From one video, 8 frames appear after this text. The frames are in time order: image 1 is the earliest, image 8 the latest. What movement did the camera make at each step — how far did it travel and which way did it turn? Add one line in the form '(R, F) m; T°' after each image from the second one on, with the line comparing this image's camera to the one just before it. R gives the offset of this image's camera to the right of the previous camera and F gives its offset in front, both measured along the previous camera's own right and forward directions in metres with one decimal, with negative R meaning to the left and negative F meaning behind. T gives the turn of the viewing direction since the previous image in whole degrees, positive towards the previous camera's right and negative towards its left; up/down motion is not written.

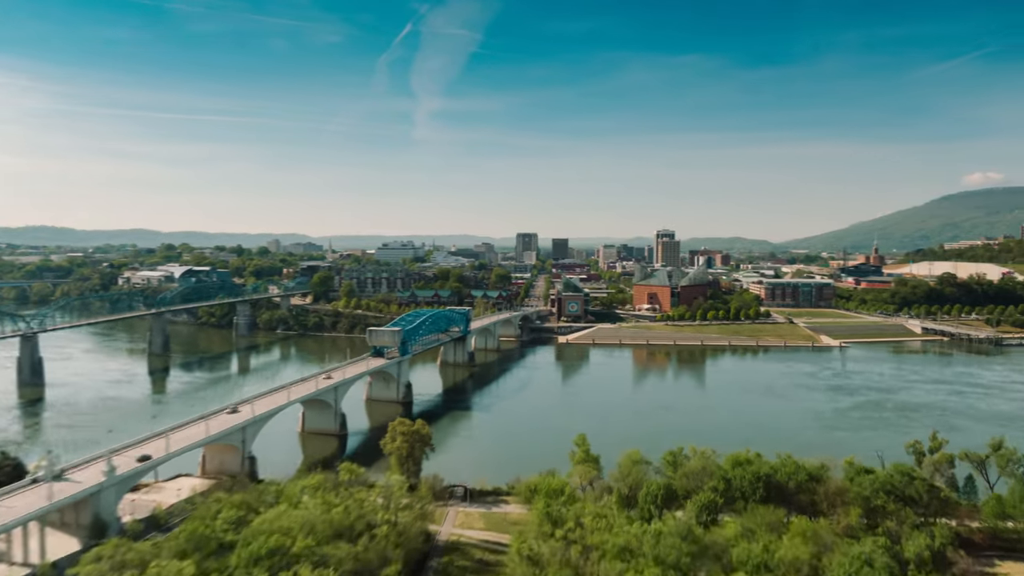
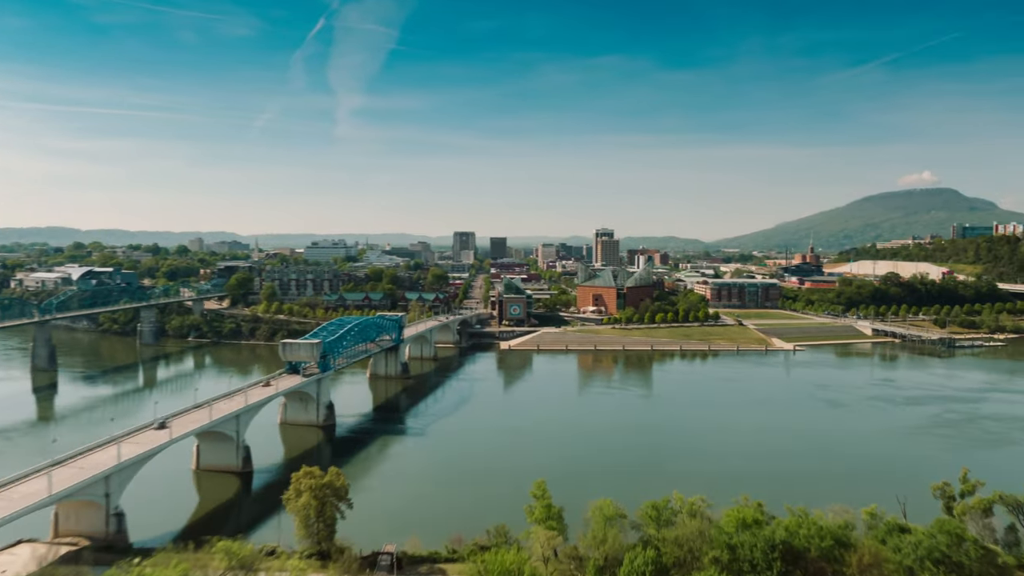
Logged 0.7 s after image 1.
(-0.1, +5.6) m; +5°
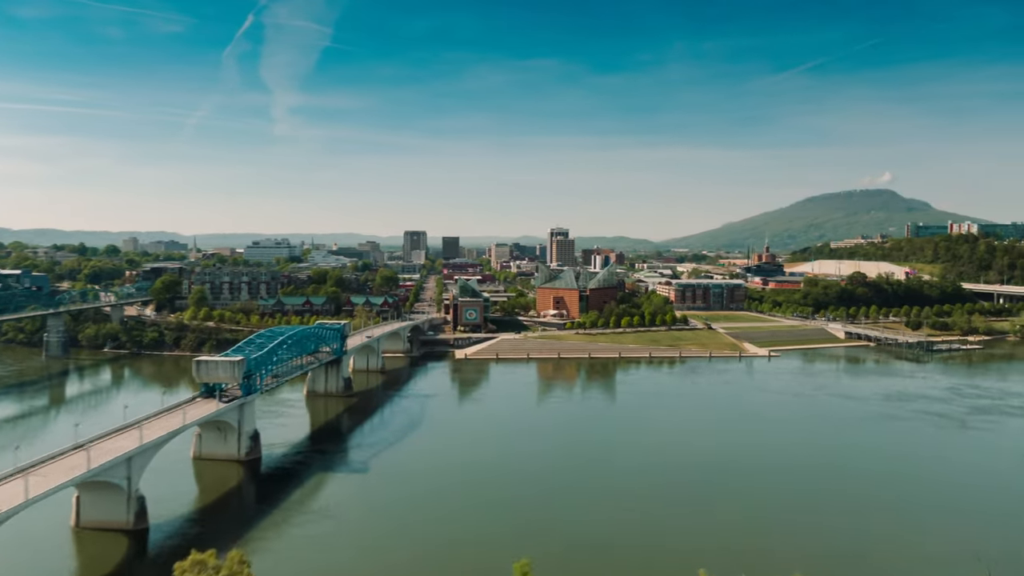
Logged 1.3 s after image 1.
(-0.4, +5.8) m; +4°
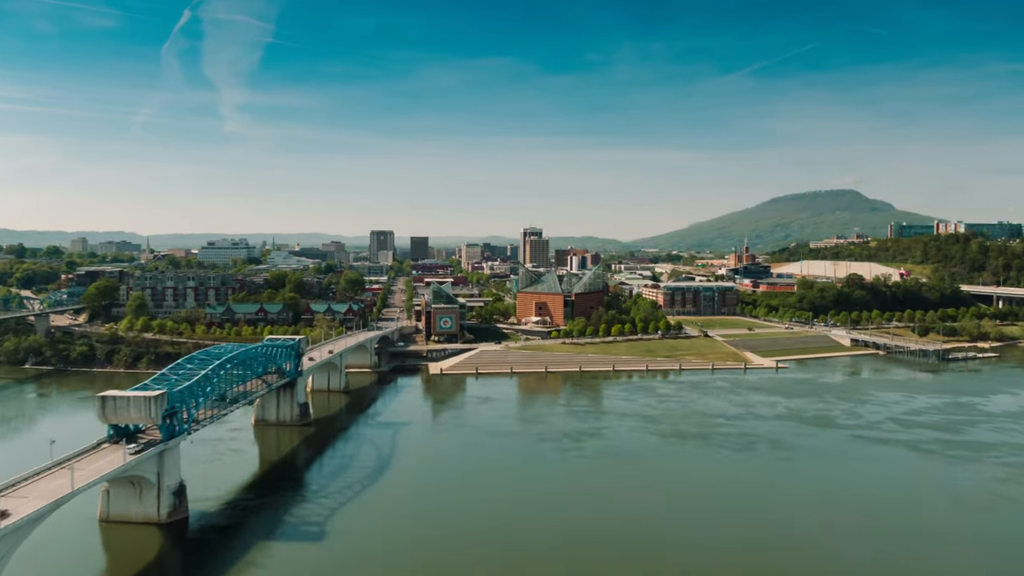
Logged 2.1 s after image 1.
(-1.0, +6.9) m; +3°
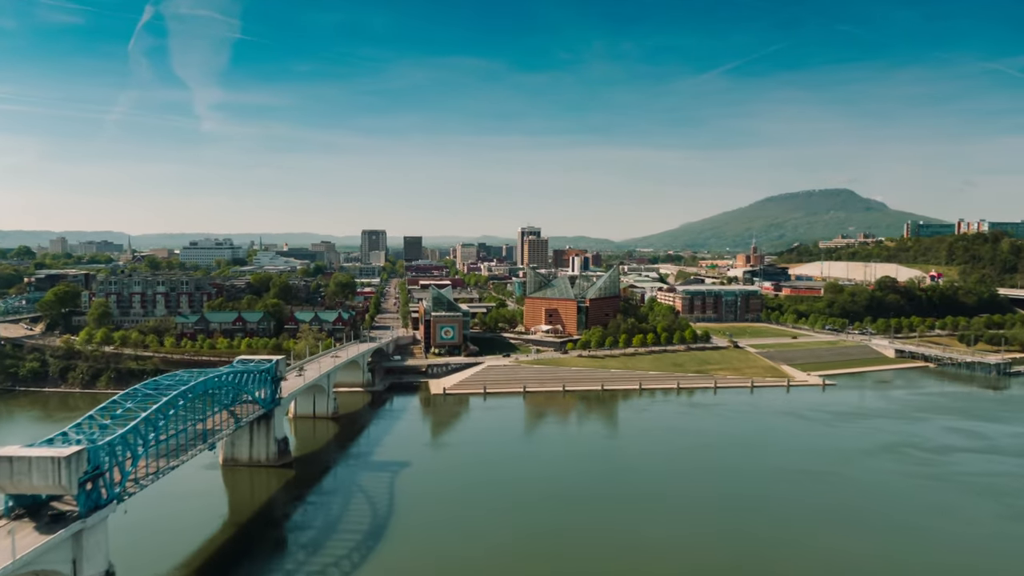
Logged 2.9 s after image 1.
(-1.4, +7.0) m; +1°
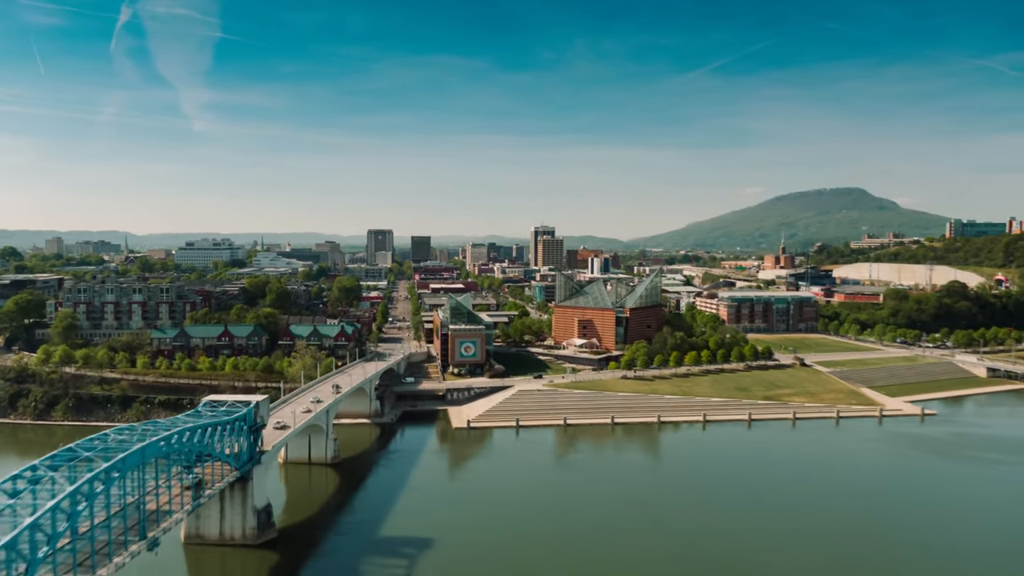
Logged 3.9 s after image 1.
(-1.8, +8.4) m; 0°
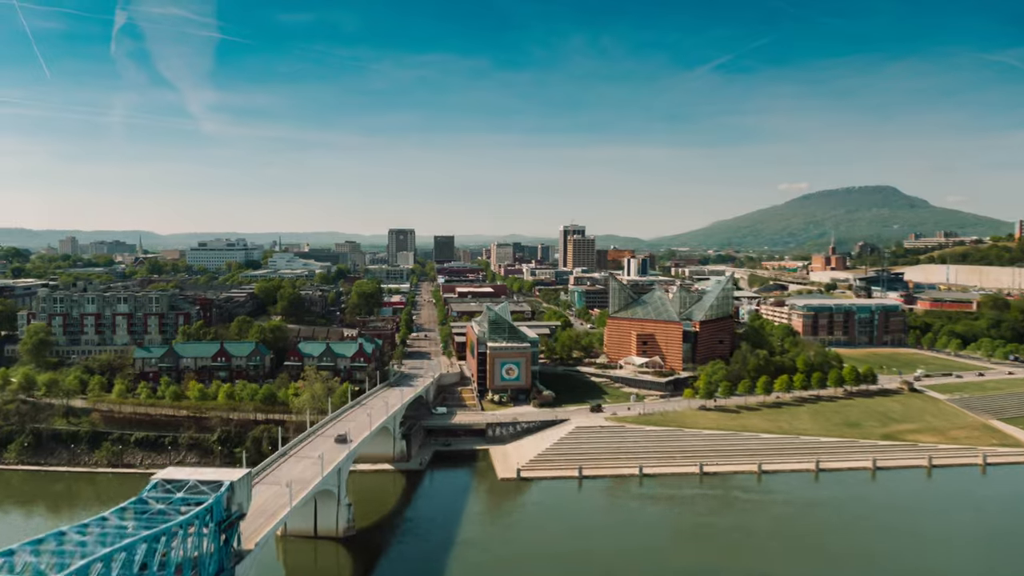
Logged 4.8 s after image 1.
(-1.8, +8.4) m; -2°
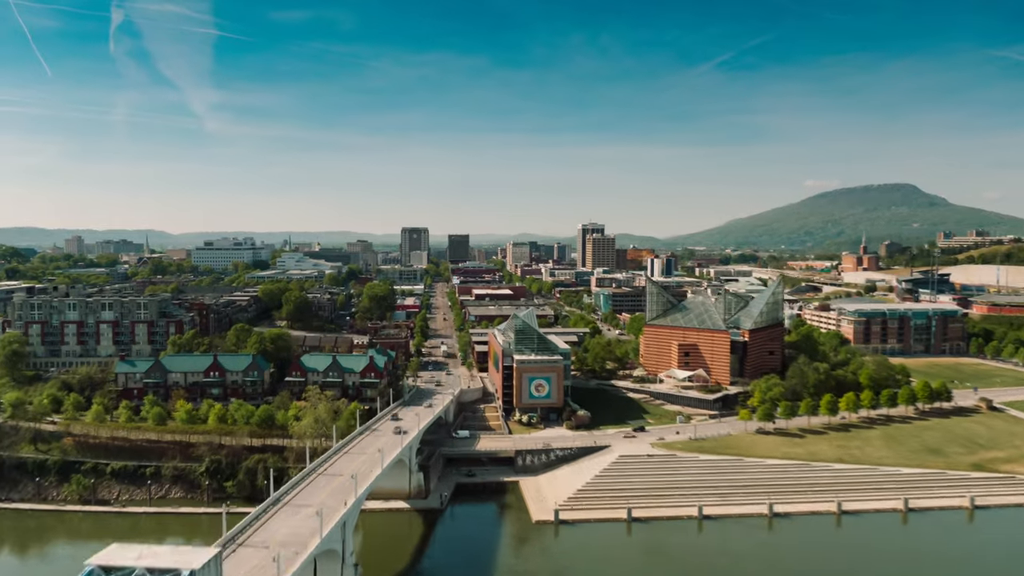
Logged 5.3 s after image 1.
(-0.9, +4.8) m; -1°
